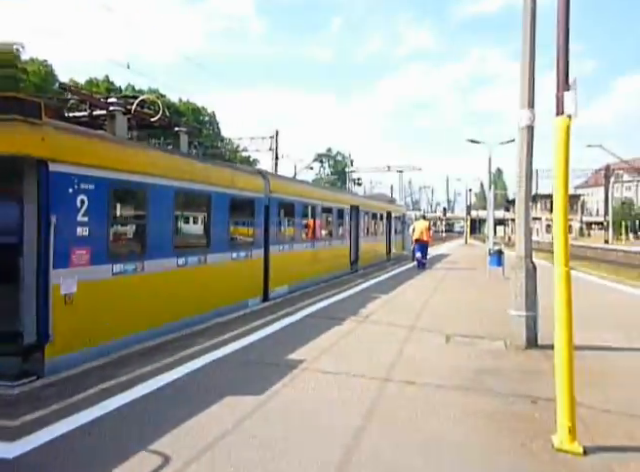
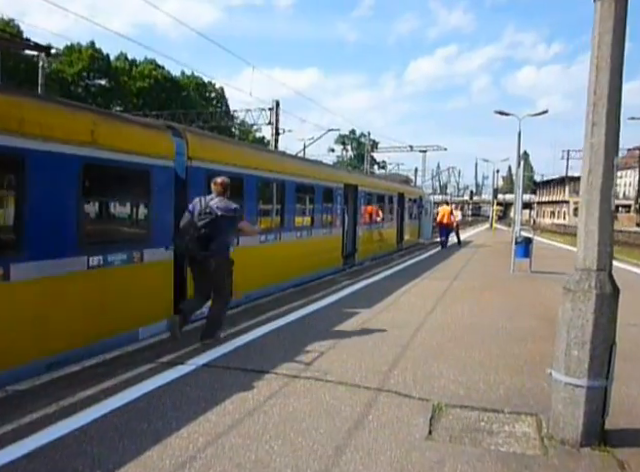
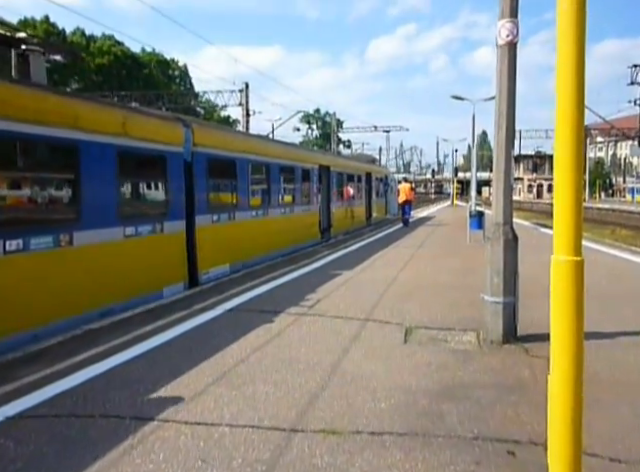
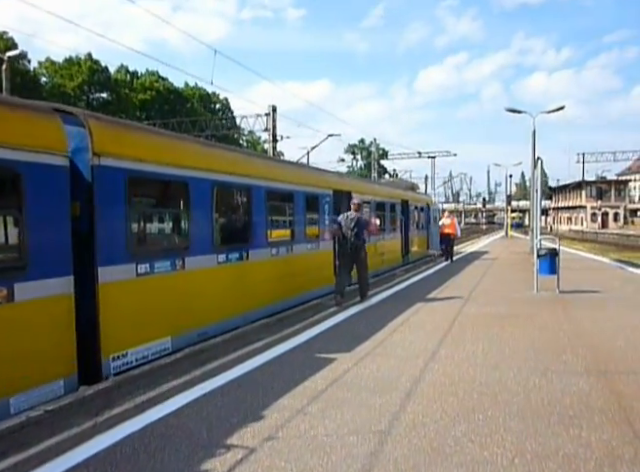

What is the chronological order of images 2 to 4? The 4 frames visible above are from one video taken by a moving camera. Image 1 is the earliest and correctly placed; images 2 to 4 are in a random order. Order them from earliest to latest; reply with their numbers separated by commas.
3, 2, 4
